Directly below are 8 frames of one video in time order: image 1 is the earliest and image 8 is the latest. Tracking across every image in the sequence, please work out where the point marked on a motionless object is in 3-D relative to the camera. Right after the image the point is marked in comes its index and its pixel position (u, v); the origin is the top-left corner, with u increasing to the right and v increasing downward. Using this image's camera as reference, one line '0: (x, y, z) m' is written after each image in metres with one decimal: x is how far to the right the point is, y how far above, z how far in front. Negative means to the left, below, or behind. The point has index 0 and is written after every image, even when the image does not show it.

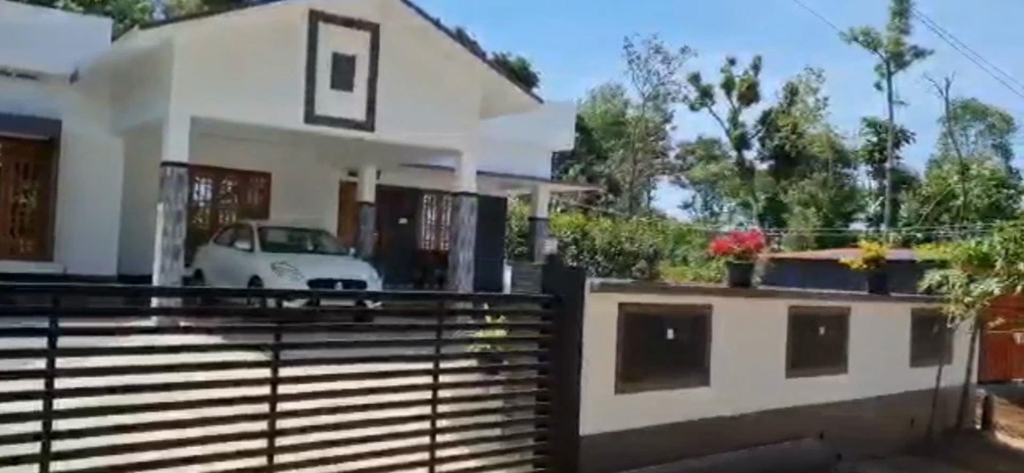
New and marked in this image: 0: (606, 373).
0: (+0.8, -1.1, +7.2) m
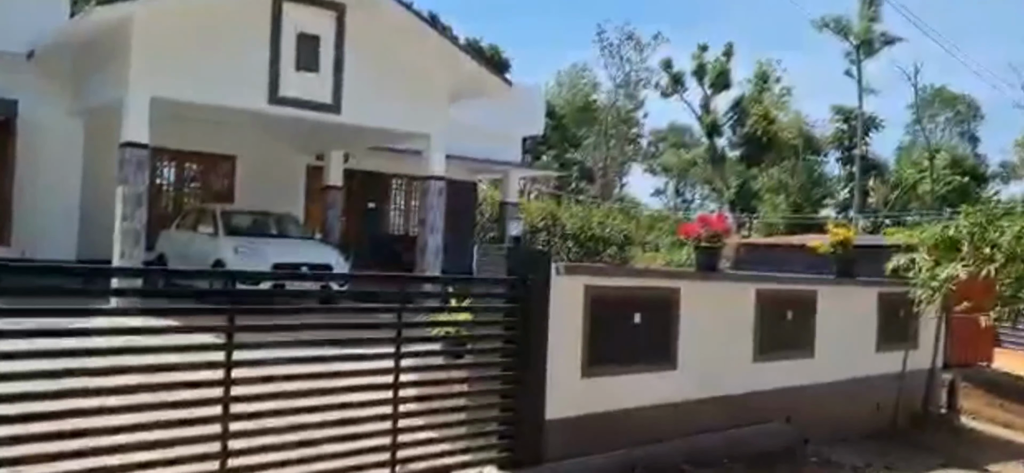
0: (+0.5, -1.0, +7.1) m
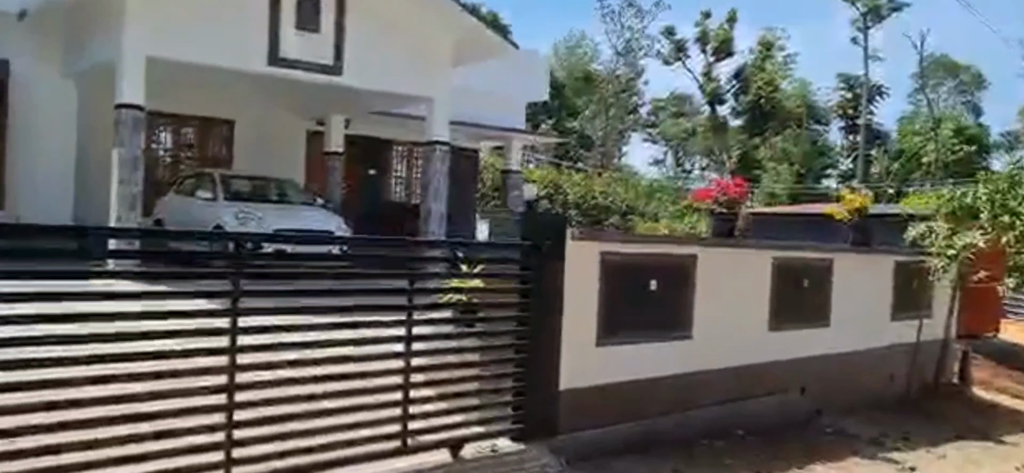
0: (+0.6, -0.7, +6.9) m
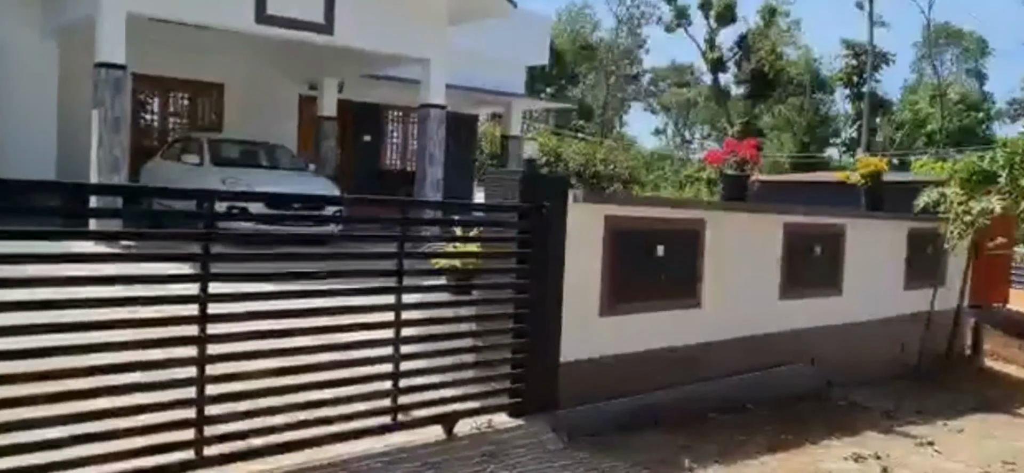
0: (+0.6, -0.4, +6.5) m
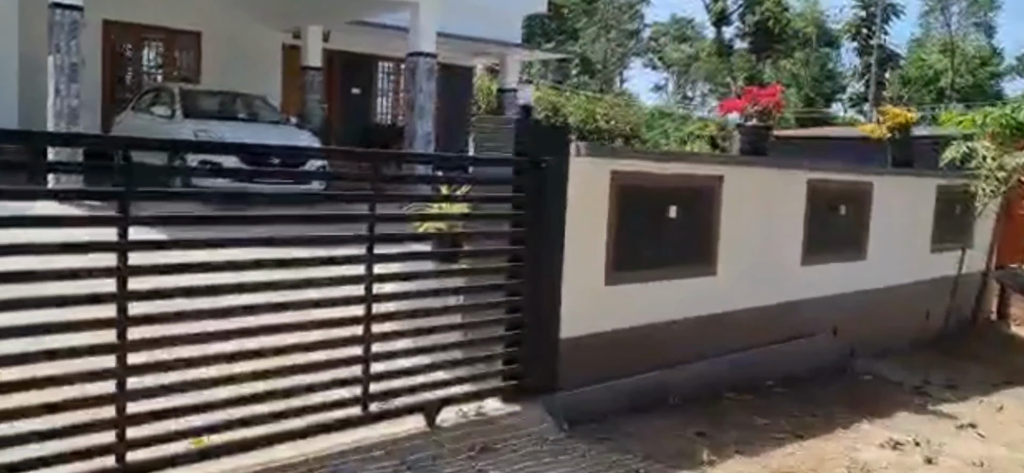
0: (+0.5, -0.1, +5.7) m
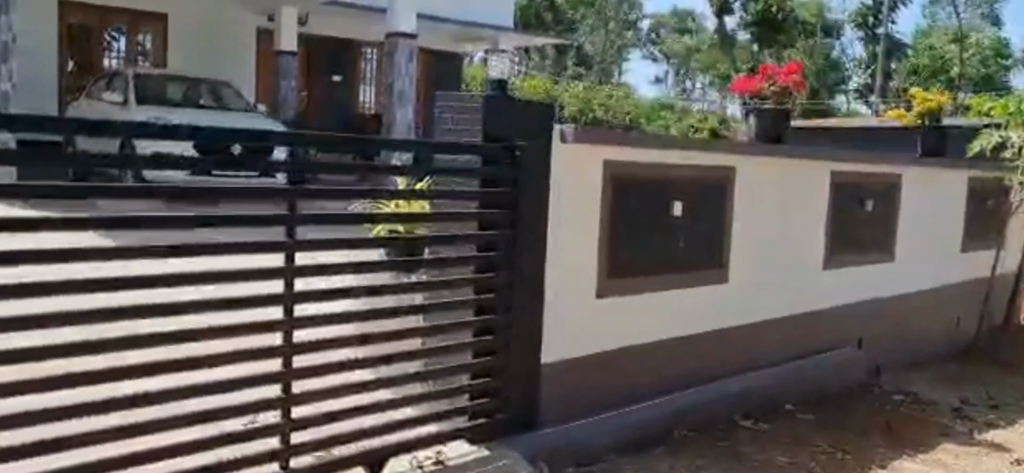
0: (+0.4, -0.2, +4.7) m
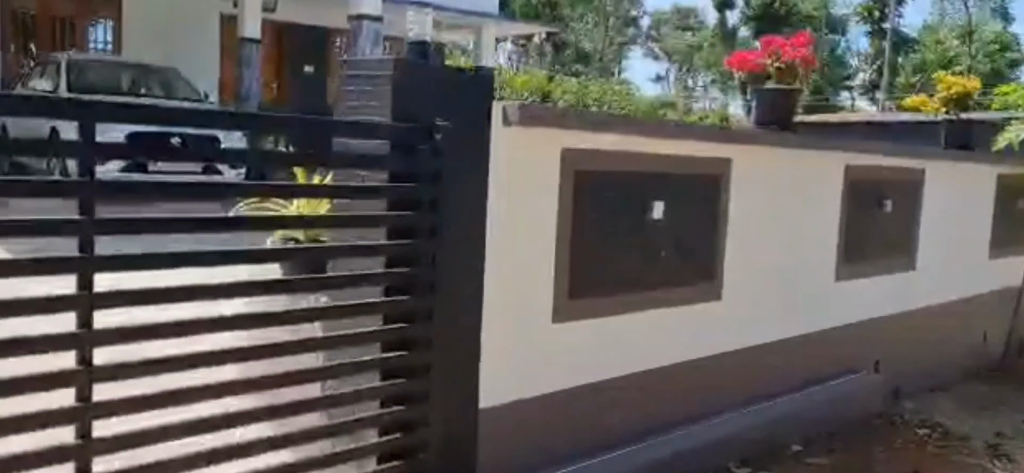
0: (+0.1, -0.2, +3.8) m
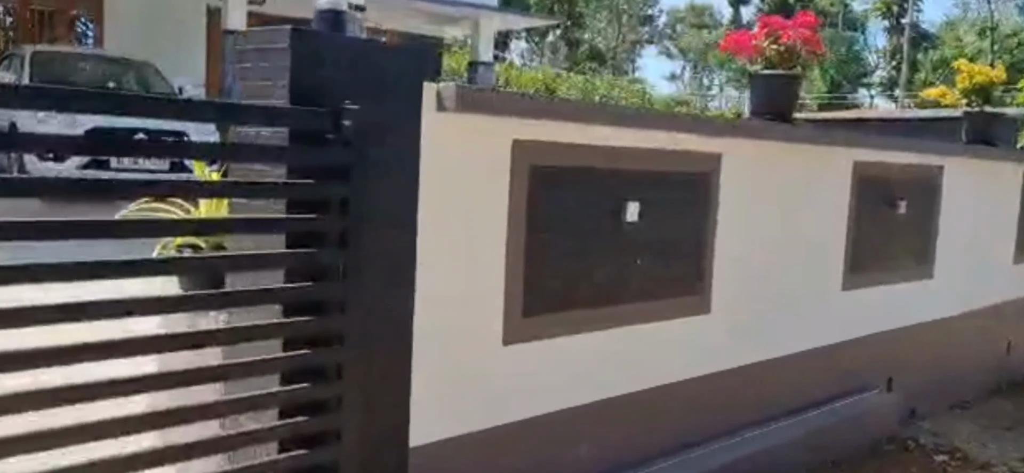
0: (-0.1, -0.2, +3.2) m
